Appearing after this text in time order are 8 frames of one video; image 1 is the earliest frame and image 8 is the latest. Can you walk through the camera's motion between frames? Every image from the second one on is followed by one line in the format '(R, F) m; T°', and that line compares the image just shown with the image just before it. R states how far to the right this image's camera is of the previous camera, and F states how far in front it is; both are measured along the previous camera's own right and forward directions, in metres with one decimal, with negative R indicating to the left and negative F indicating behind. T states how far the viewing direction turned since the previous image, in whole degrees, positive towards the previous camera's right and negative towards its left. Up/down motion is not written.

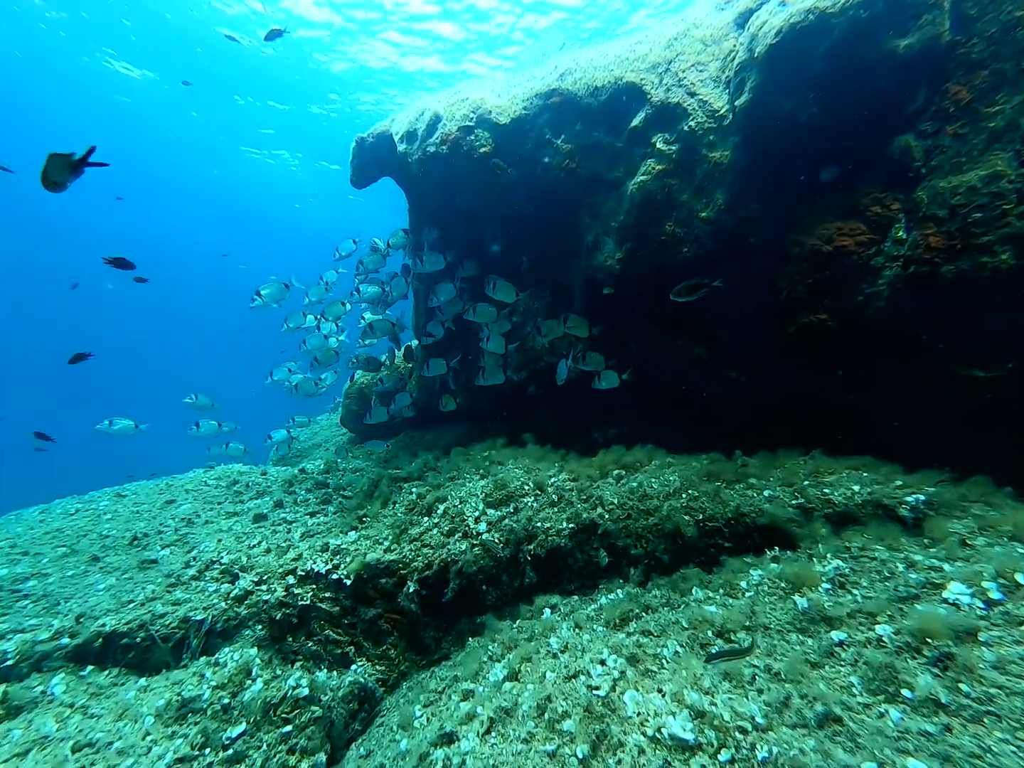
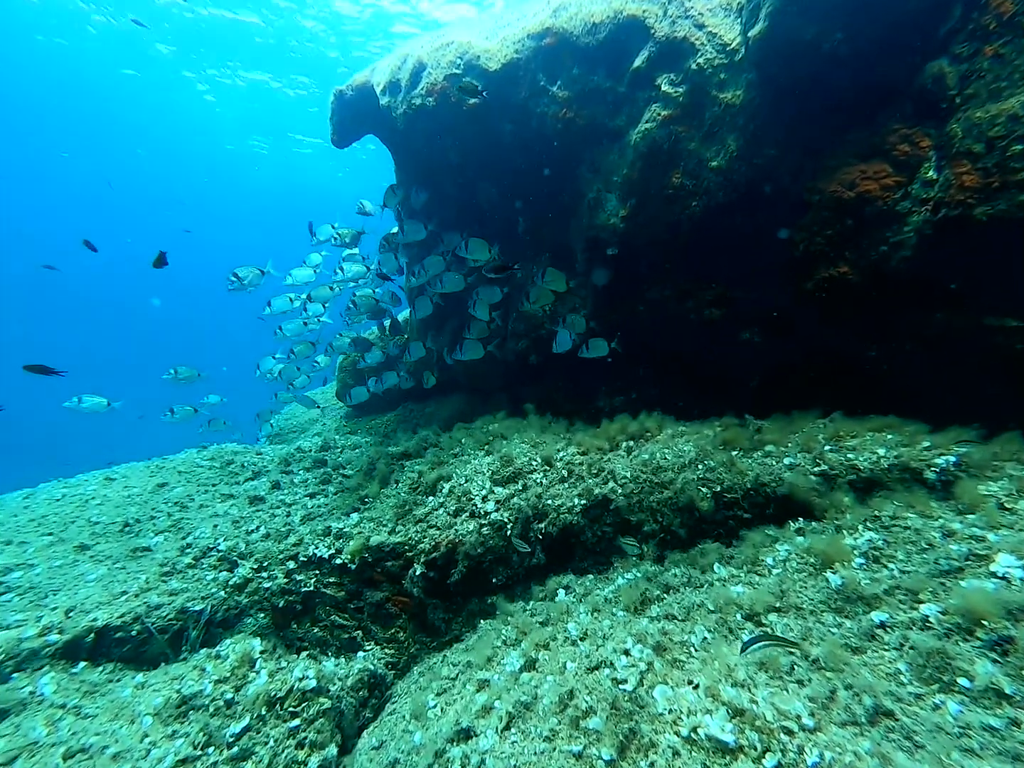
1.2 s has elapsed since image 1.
(-0.1, +0.3) m; 0°
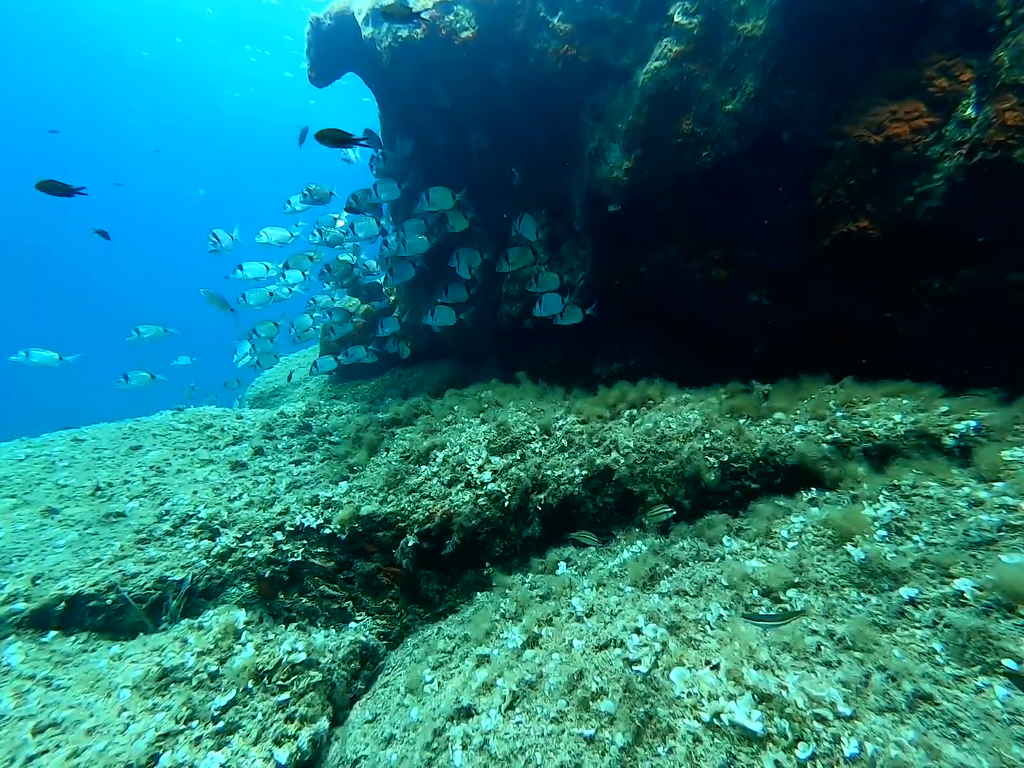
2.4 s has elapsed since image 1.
(-0.1, +0.3) m; +2°
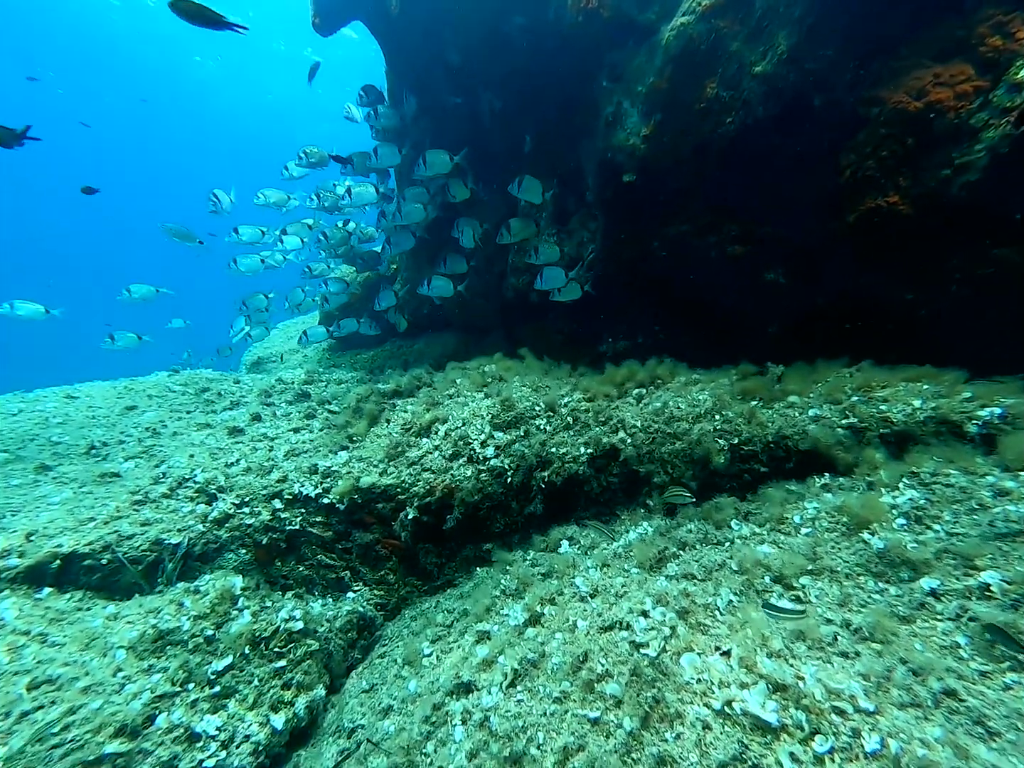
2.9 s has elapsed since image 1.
(-0.1, +0.1) m; 0°
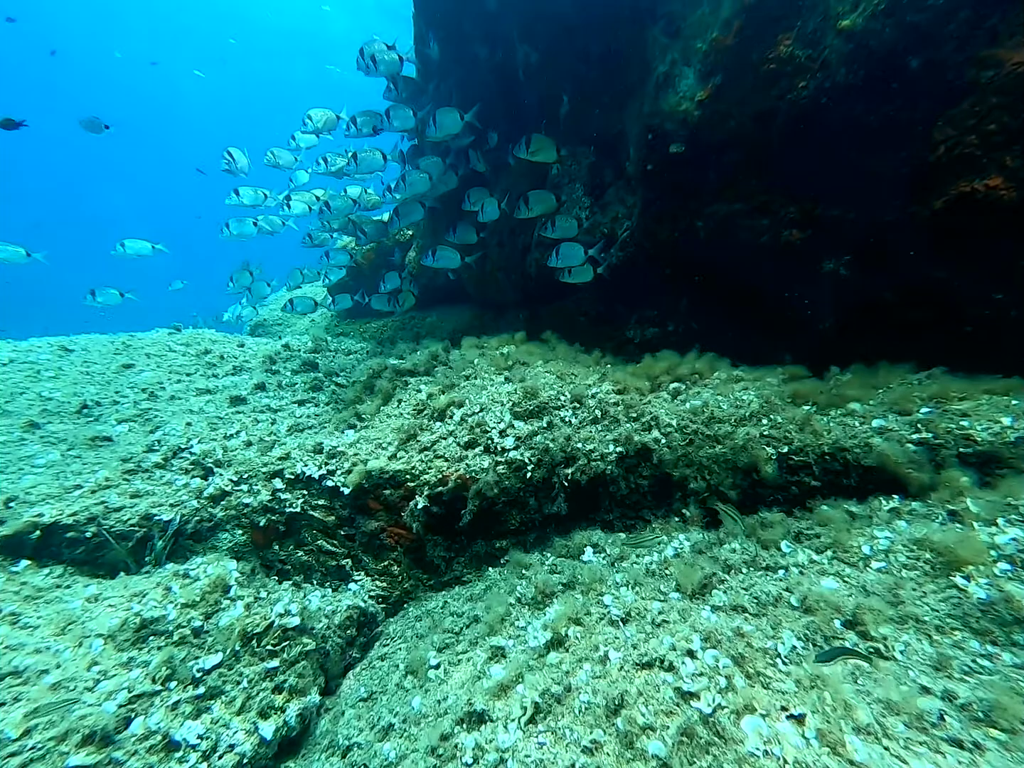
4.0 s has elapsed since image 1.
(-0.1, +0.4) m; -1°
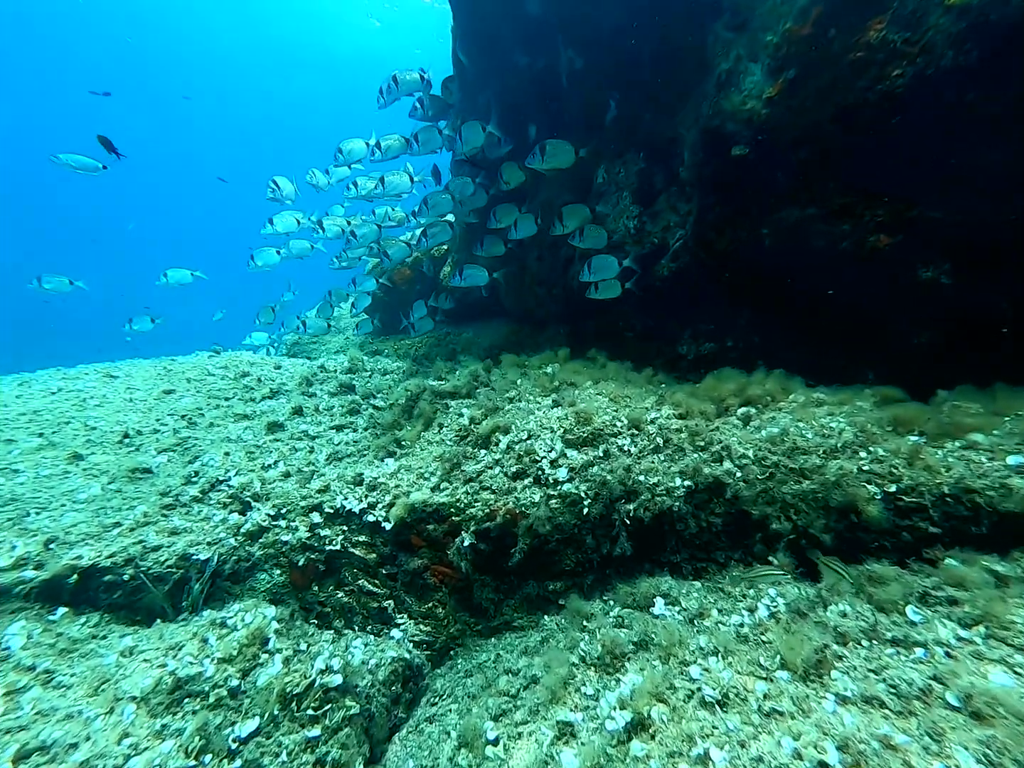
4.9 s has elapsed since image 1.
(-0.2, +0.3) m; -4°
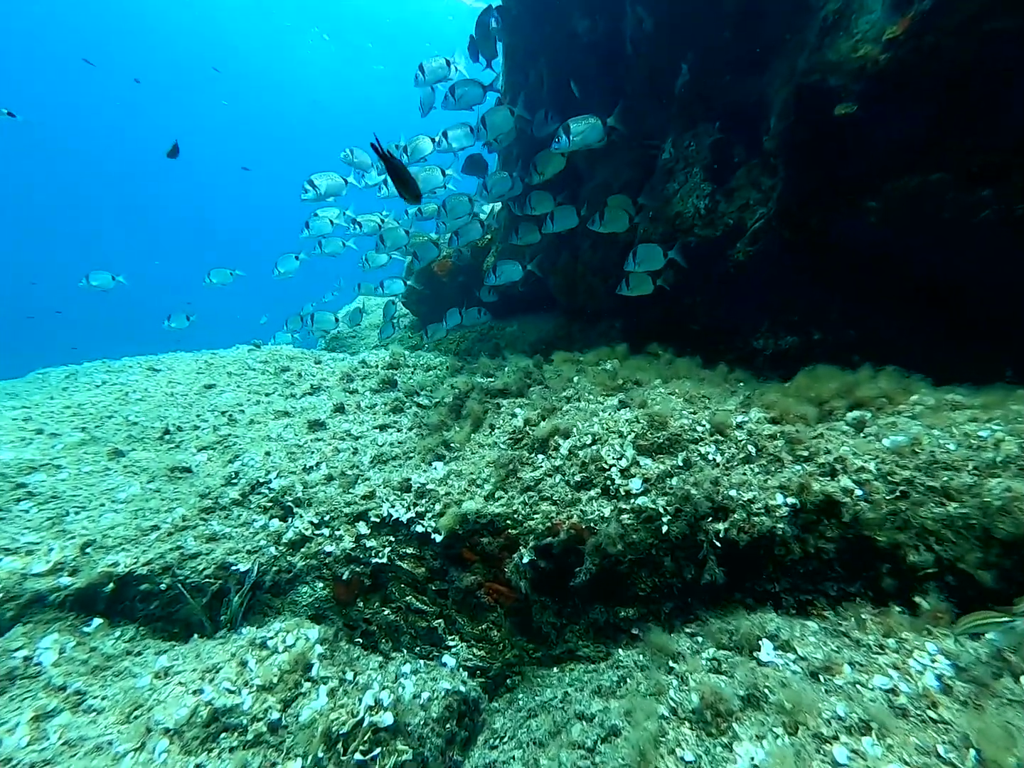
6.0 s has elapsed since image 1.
(-0.2, +0.4) m; -4°
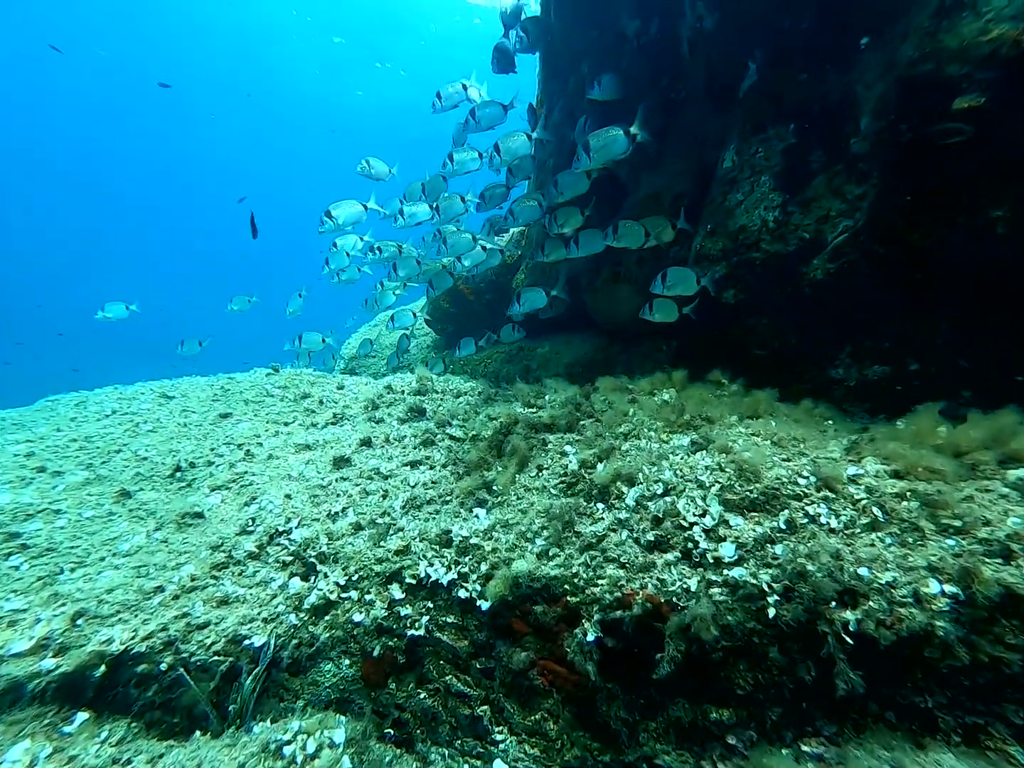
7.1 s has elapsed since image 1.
(-0.3, +0.5) m; -2°
